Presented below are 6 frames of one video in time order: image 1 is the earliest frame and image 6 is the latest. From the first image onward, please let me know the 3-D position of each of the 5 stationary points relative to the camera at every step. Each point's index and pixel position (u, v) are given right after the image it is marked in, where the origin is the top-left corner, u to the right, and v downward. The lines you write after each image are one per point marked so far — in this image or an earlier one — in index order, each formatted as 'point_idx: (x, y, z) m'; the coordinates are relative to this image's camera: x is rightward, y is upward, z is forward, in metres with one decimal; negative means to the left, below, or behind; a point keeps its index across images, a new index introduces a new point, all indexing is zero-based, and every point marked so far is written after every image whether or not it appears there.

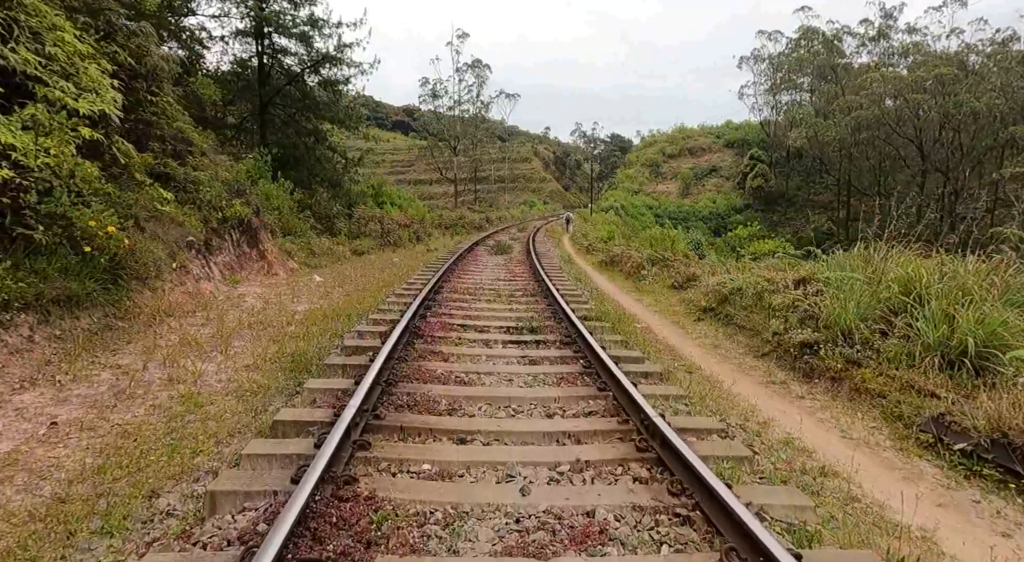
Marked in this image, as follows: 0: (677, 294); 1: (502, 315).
0: (+3.0, -0.2, +9.8) m
1: (-0.1, -0.4, +6.6) m
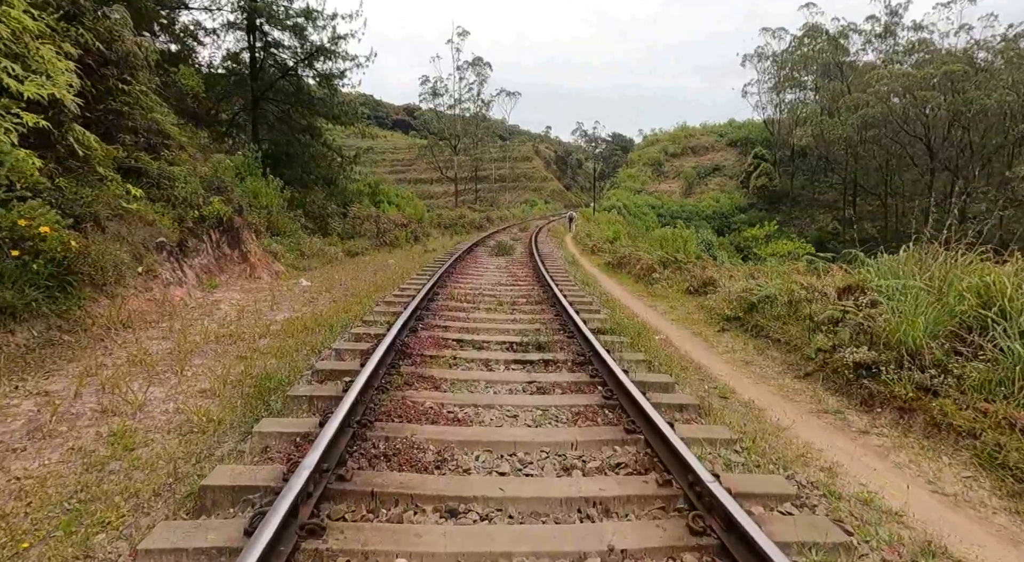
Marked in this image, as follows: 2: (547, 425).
0: (+3.0, -0.3, +9.0) m
1: (-0.1, -0.5, +5.8) m
2: (+0.2, -0.9, +3.3) m
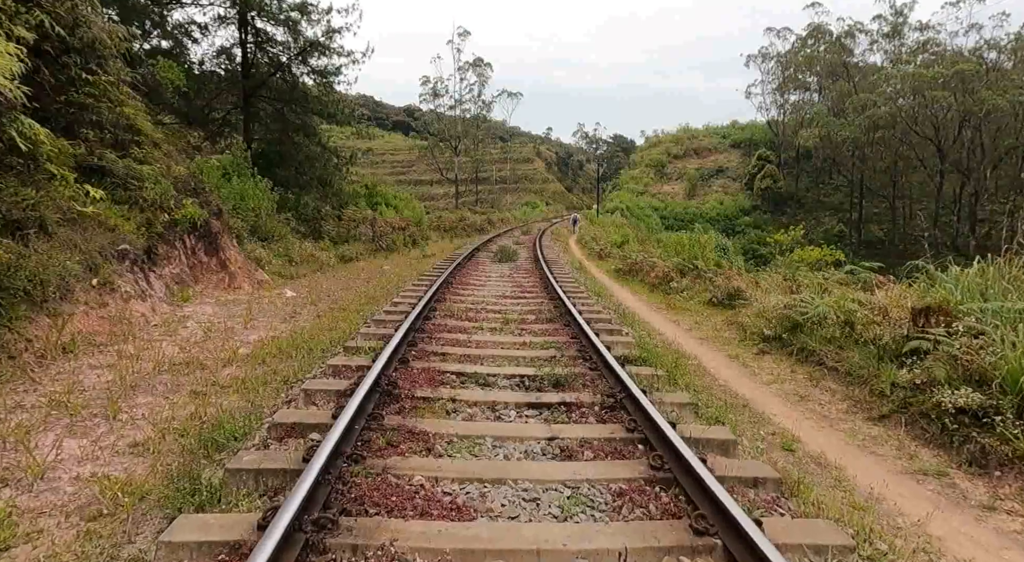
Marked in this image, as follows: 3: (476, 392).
0: (+3.1, -0.5, +8.1) m
1: (0.0, -0.7, +4.9) m
2: (+0.3, -1.0, +2.4) m
3: (-0.3, -0.8, +3.9) m
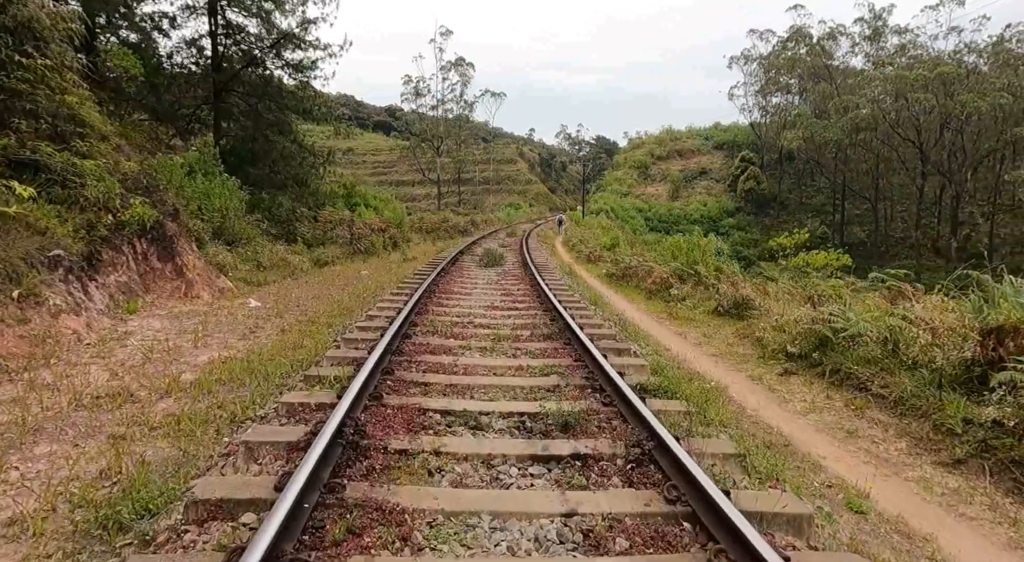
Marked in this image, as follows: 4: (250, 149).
0: (+2.9, -0.6, +7.4) m
1: (0.0, -0.8, +4.1) m
2: (+0.3, -1.1, +1.6) m
3: (-0.3, -0.9, +3.1) m
4: (-8.5, +4.3, +17.9) m
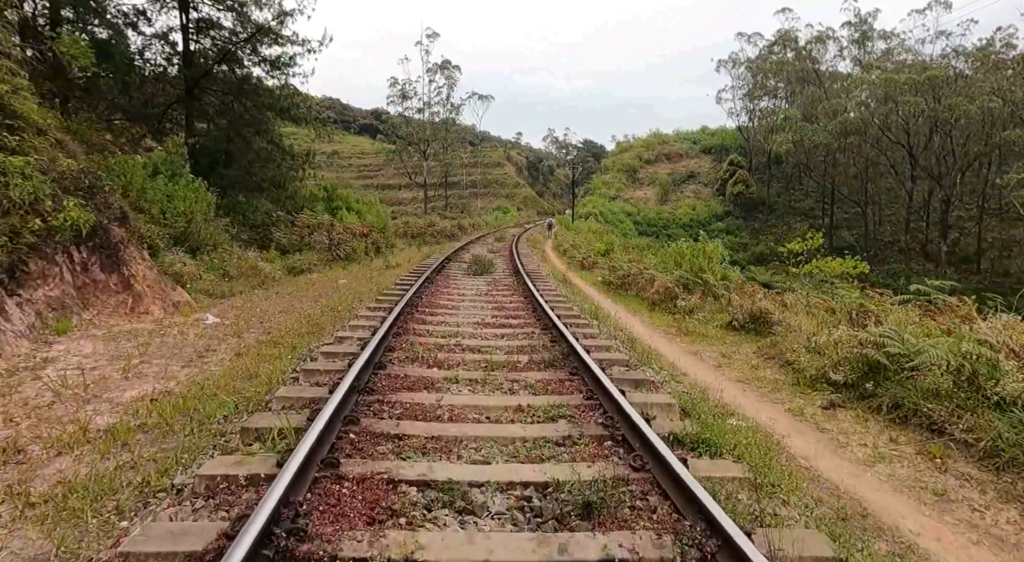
0: (+2.9, -0.8, +6.6) m
1: (0.0, -0.9, +3.2) m
2: (+0.4, -1.2, +0.7) m
3: (-0.2, -1.0, +2.2) m
4: (-8.9, +4.0, +16.9) m
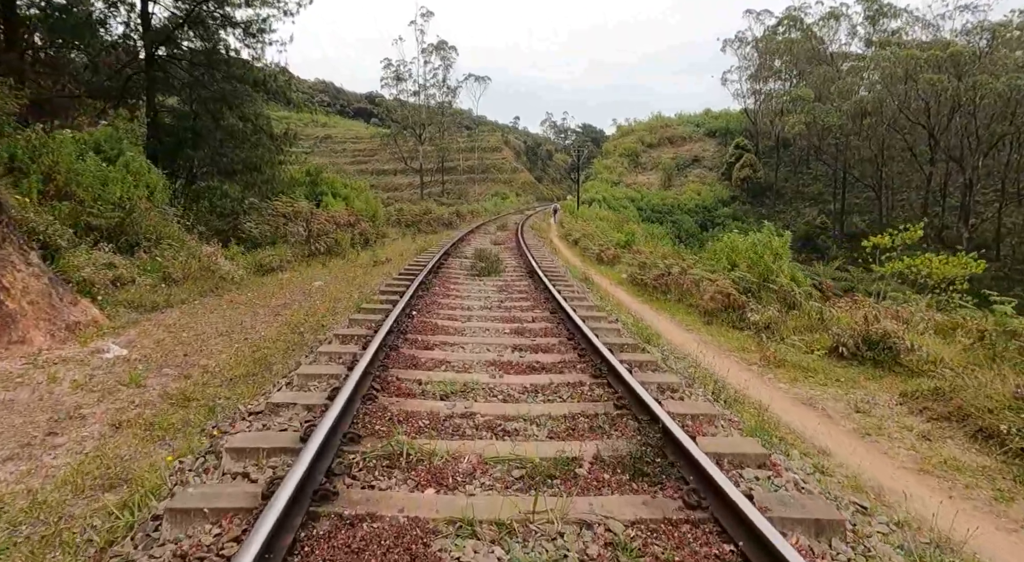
0: (+3.1, -0.9, +4.5) m
1: (+0.2, -1.1, +1.1) m
2: (+0.7, -1.5, -1.3) m
3: (0.0, -1.3, +0.1) m
4: (-8.7, +4.1, +14.6) m
